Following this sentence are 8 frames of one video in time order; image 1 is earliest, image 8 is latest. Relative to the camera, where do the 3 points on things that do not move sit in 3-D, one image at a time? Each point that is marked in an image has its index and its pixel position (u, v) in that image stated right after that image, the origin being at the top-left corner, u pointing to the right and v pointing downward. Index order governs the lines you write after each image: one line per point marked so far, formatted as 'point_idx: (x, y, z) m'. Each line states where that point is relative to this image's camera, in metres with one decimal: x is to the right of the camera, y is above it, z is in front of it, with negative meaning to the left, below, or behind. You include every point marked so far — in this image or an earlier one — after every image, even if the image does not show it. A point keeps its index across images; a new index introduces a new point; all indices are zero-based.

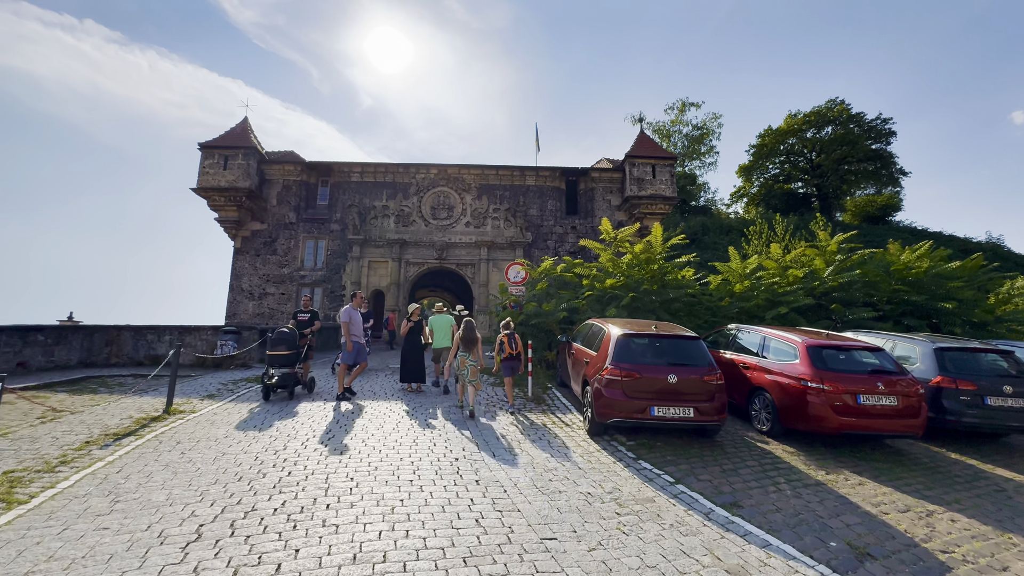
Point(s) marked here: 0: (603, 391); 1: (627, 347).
0: (+1.3, -1.4, +6.1) m
1: (+1.6, -0.8, +6.3) m
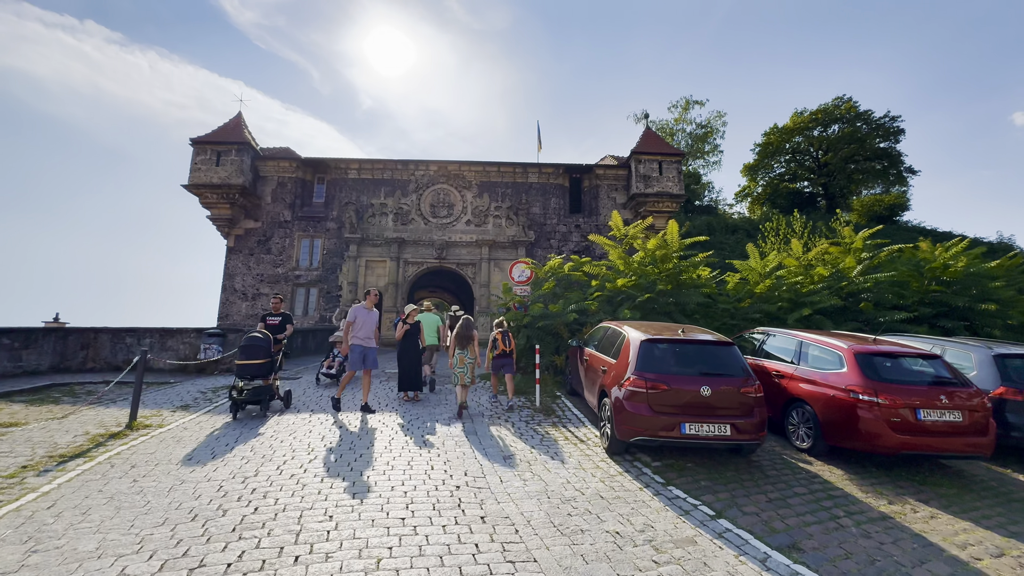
0: (+1.4, -1.4, +5.3) m
1: (+1.7, -0.8, +5.5) m
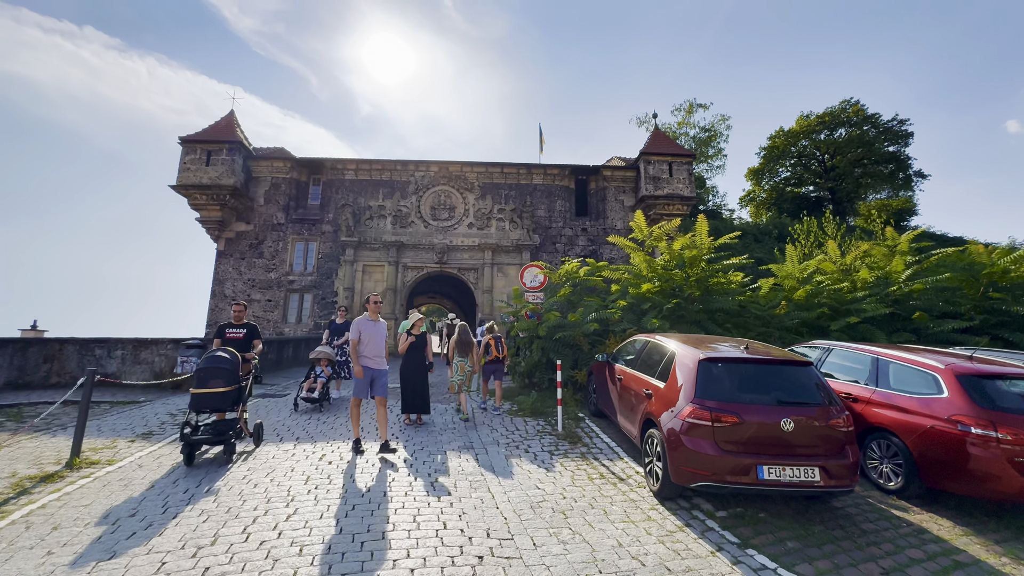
0: (+1.6, -1.4, +4.3) m
1: (+2.0, -0.9, +4.5) m
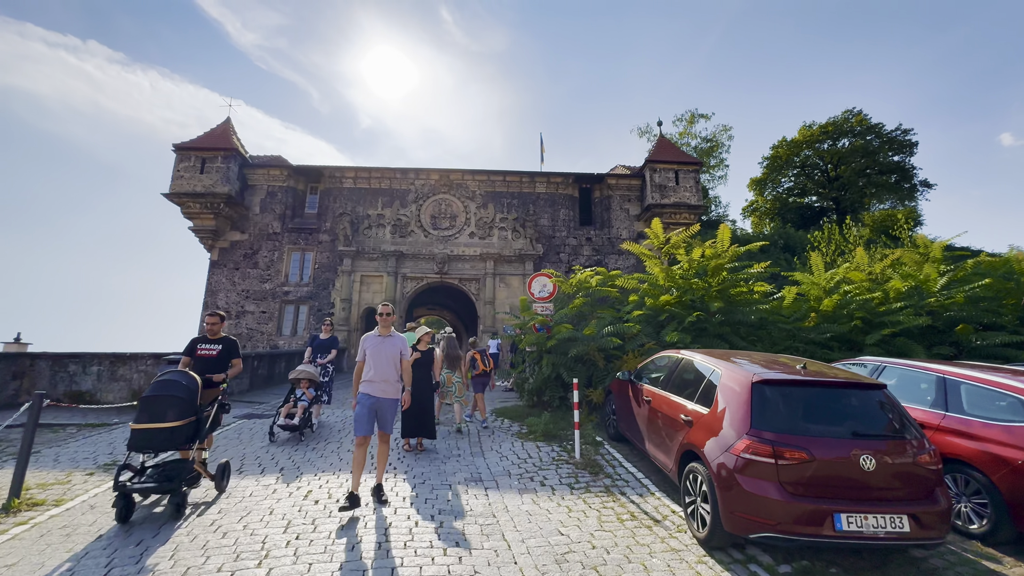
0: (+1.8, -1.5, +3.6) m
1: (+2.2, -1.0, +3.8) m
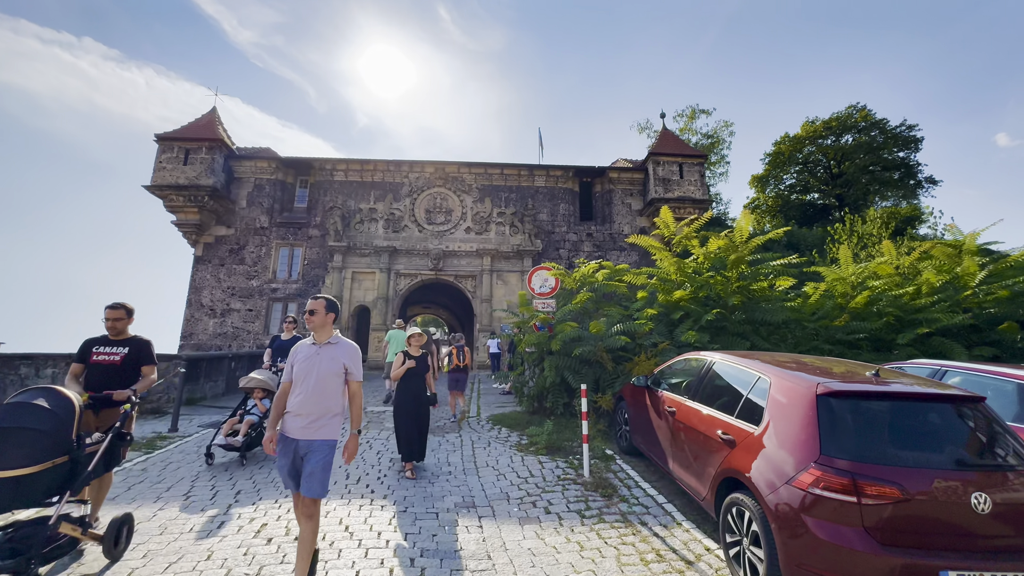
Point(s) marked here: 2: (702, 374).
0: (+1.8, -1.4, +2.7) m
1: (+2.2, -0.9, +3.0) m
2: (+1.9, -0.9, +4.7) m
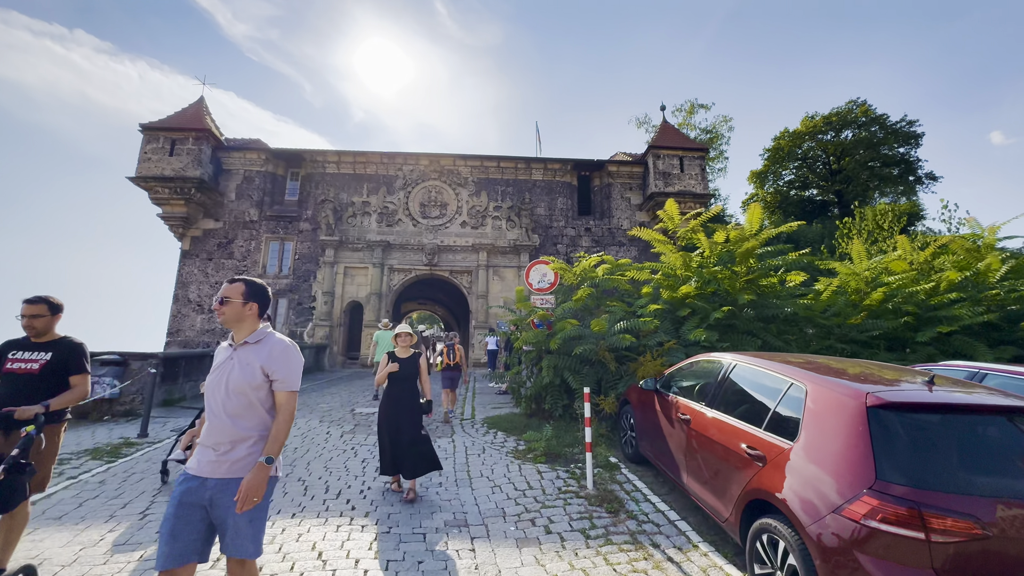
0: (+1.8, -1.4, +2.3) m
1: (+2.2, -0.8, +2.5) m
2: (+1.9, -0.8, +4.2) m
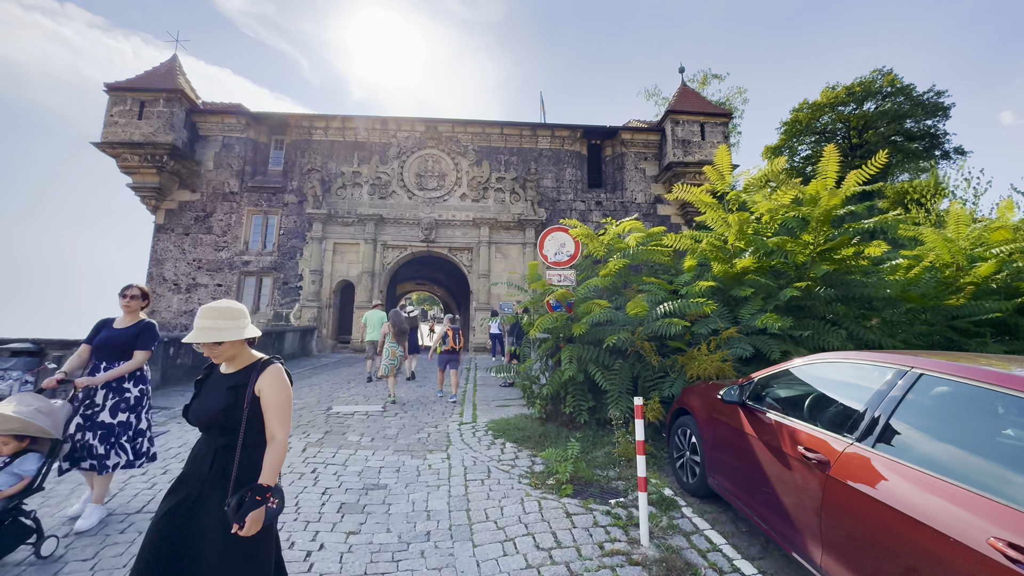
0: (+1.9, -1.2, +0.8) m
1: (+2.3, -0.7, +1.0) m
2: (+2.1, -0.6, +2.6) m
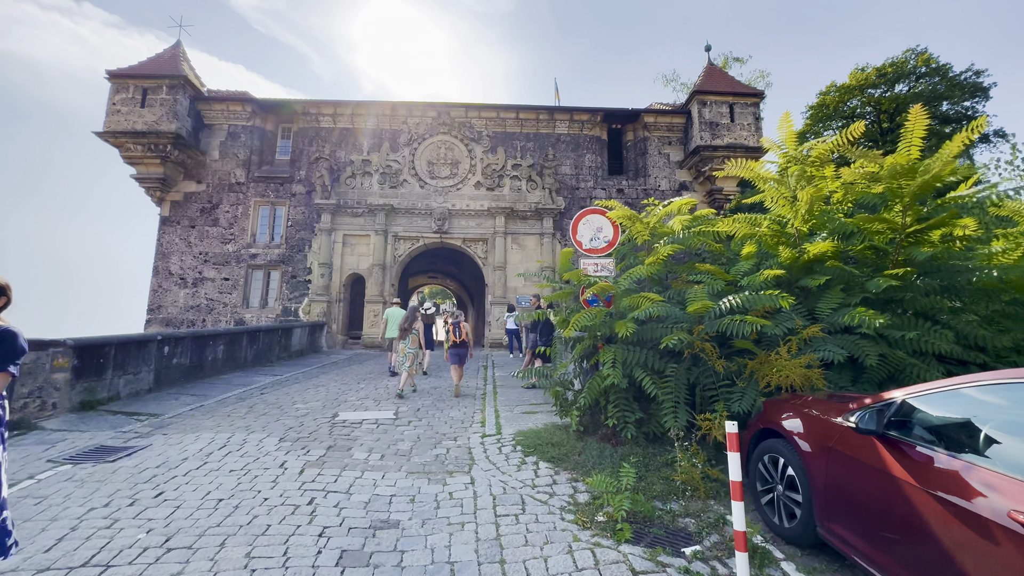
0: (+2.2, -1.2, -0.1) m
1: (+2.5, -0.6, +0.1) m
2: (+2.3, -0.5, +1.7) m
